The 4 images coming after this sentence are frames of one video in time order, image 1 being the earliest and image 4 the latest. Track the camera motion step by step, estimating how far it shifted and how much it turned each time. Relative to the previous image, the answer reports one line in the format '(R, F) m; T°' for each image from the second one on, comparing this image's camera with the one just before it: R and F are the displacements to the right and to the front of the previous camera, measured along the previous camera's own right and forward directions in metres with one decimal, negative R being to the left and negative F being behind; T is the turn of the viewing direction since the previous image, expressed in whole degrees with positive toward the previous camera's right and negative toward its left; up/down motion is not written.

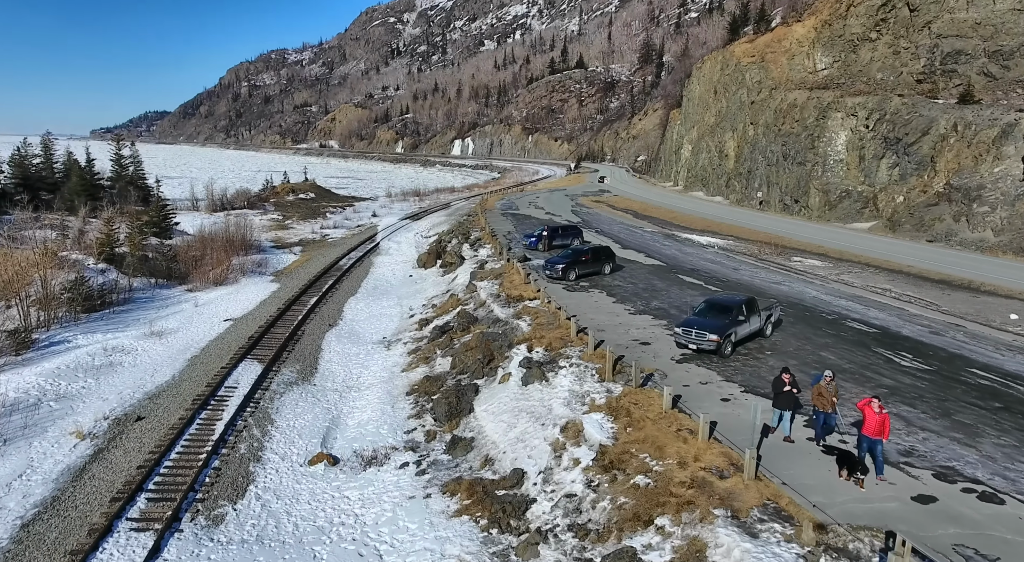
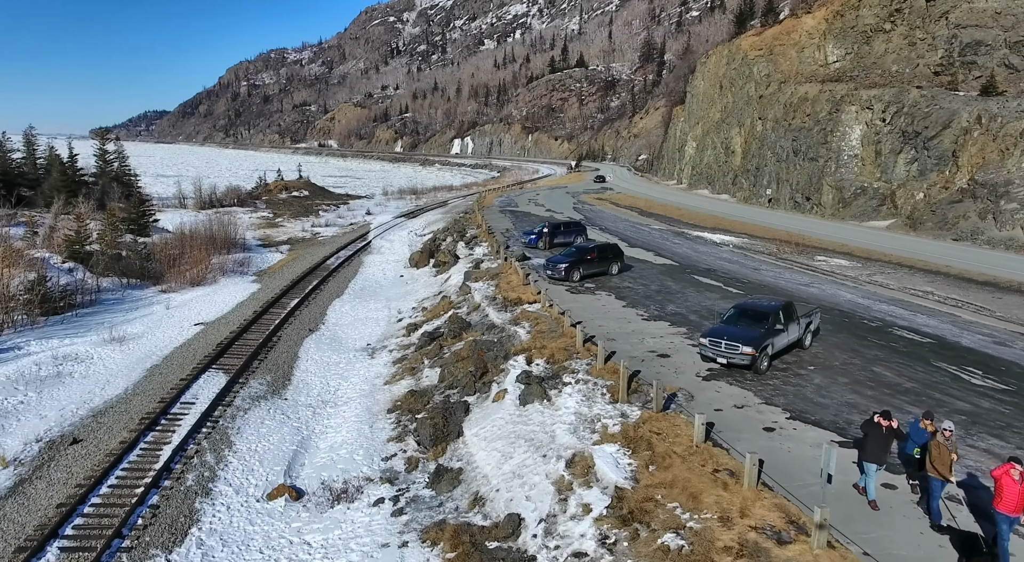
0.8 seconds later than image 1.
(+0.1, +2.7) m; 0°
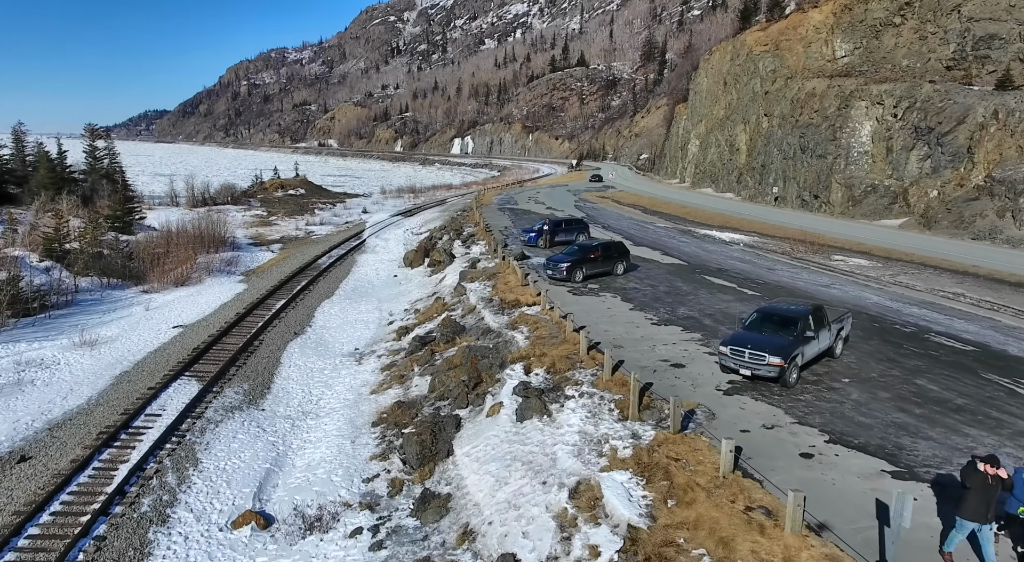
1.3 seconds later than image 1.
(+0.1, +1.7) m; 0°
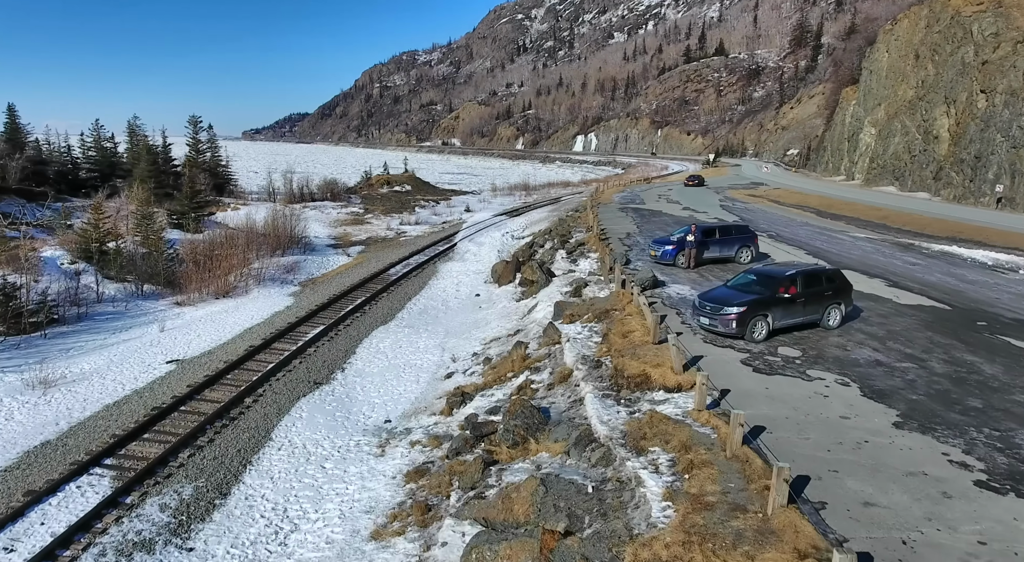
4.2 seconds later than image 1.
(-0.1, +9.2) m; -11°
